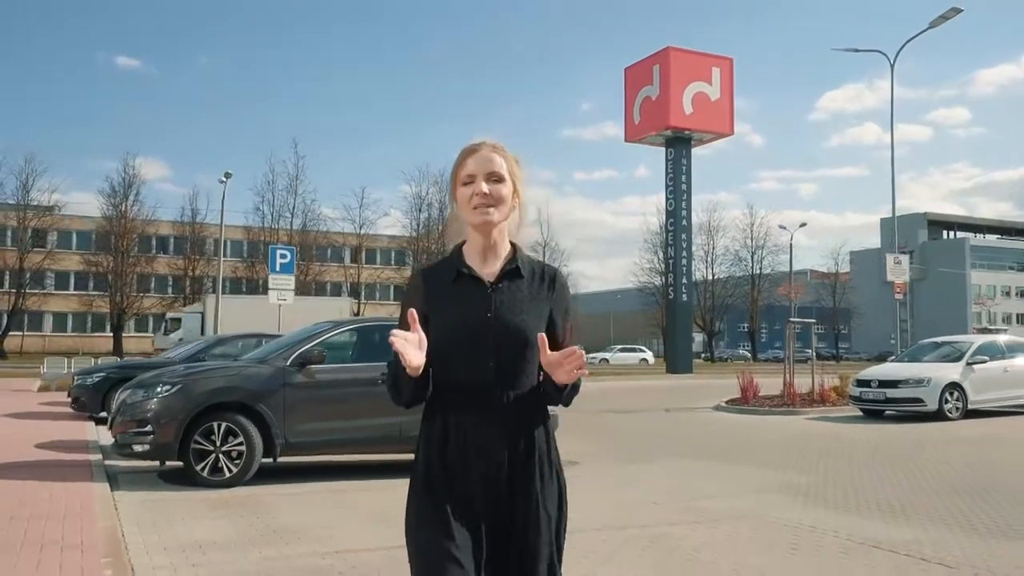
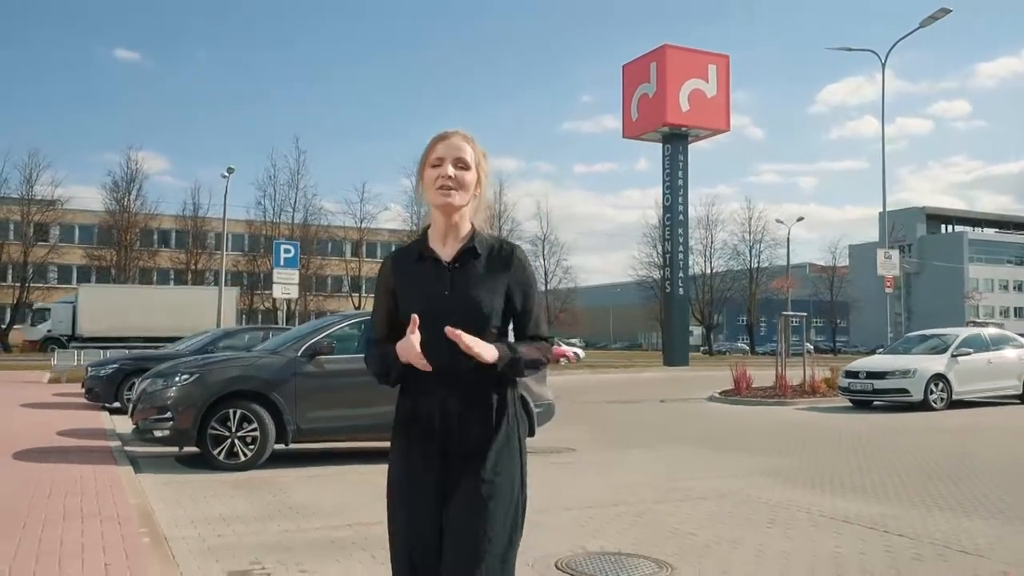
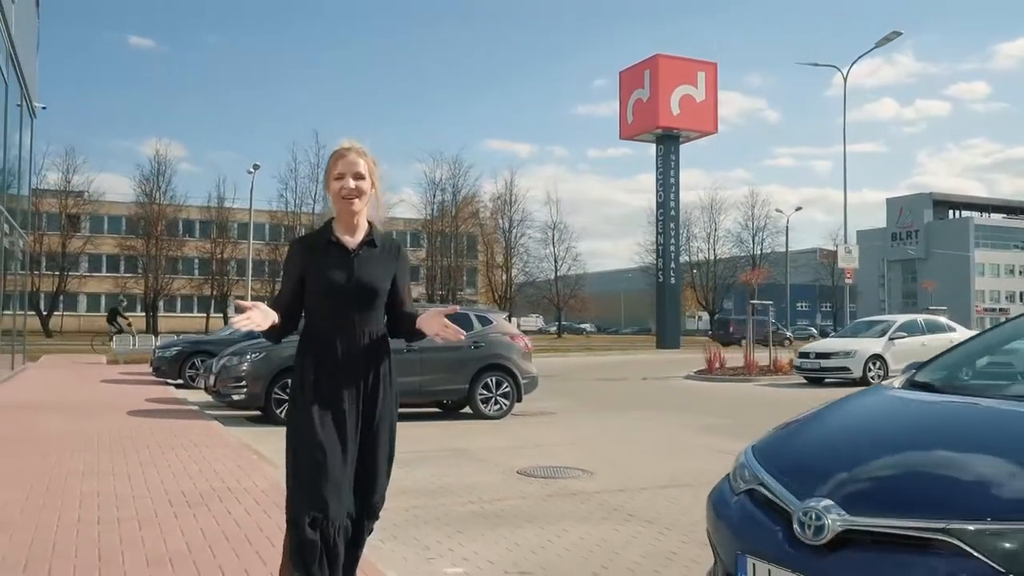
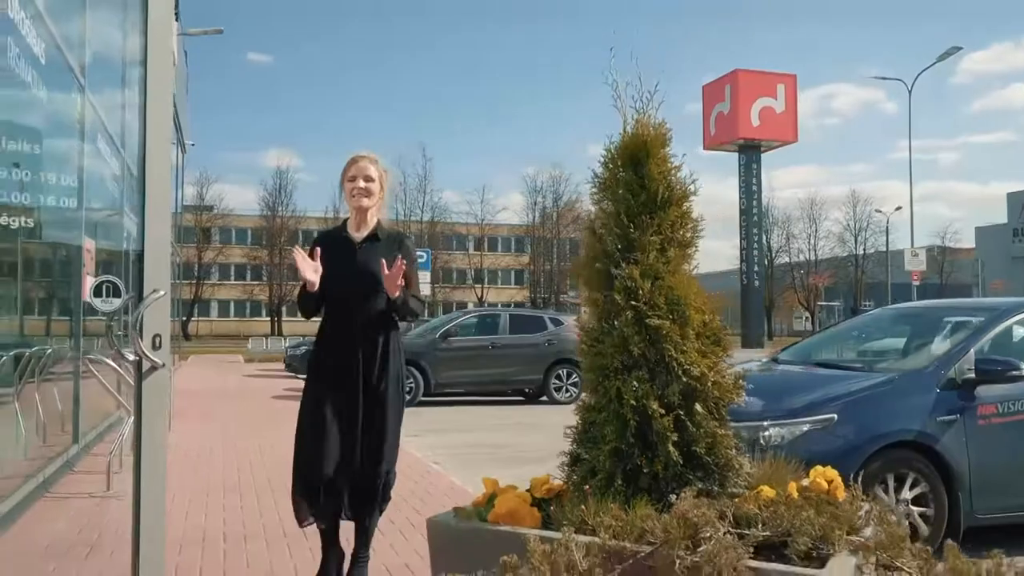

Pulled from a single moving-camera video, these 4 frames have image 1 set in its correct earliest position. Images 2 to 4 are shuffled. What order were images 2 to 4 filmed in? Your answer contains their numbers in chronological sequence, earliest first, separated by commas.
2, 3, 4
